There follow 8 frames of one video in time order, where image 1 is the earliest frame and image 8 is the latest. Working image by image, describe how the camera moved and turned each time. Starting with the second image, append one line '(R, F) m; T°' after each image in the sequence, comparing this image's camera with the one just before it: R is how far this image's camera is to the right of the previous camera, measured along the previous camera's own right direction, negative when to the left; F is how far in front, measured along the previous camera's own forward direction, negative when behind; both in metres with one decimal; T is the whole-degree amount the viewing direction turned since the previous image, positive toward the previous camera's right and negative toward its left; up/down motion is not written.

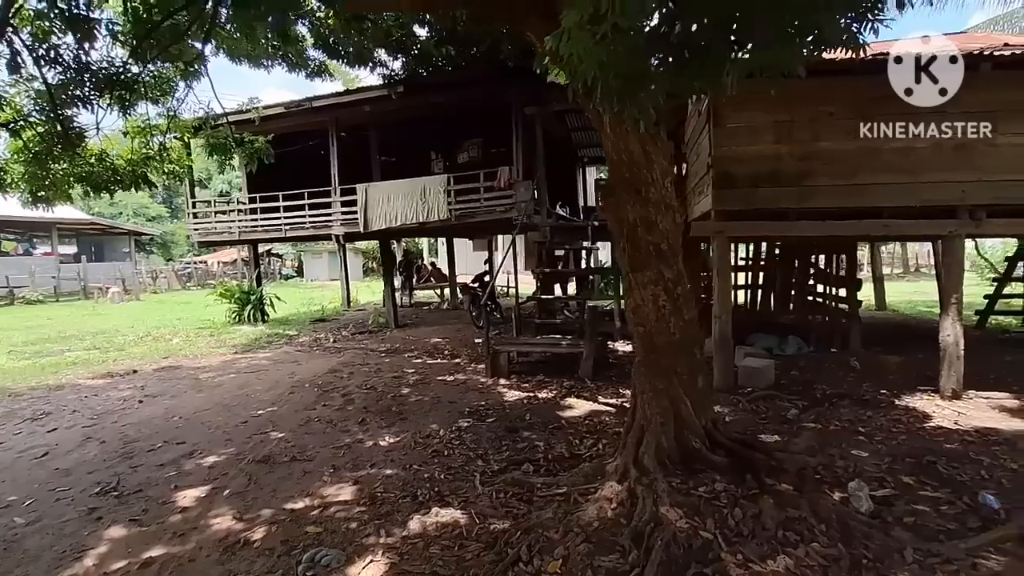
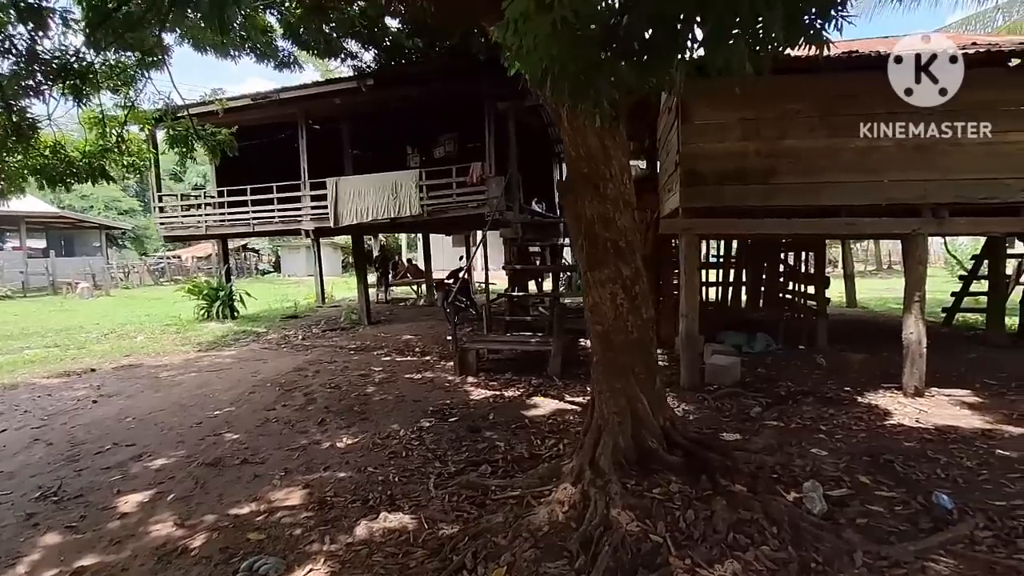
(+0.2, +0.1) m; +2°
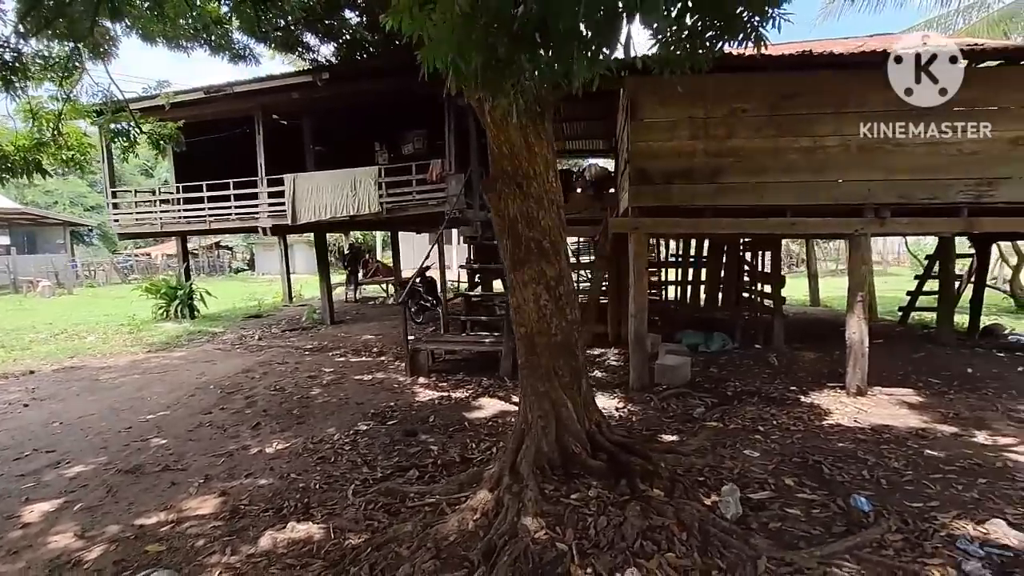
(+0.5, +0.1) m; +2°
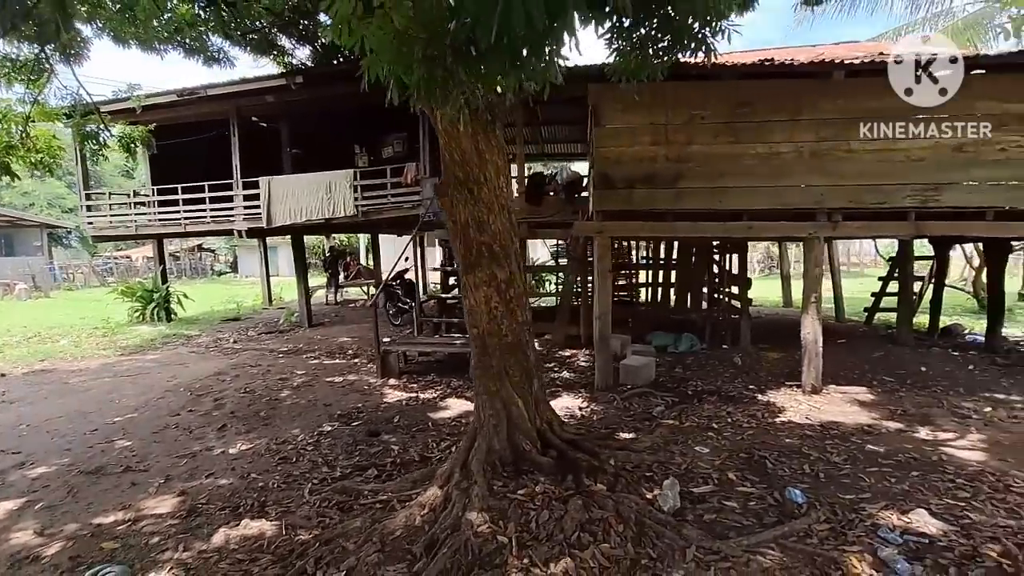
(+0.3, -0.1) m; +1°
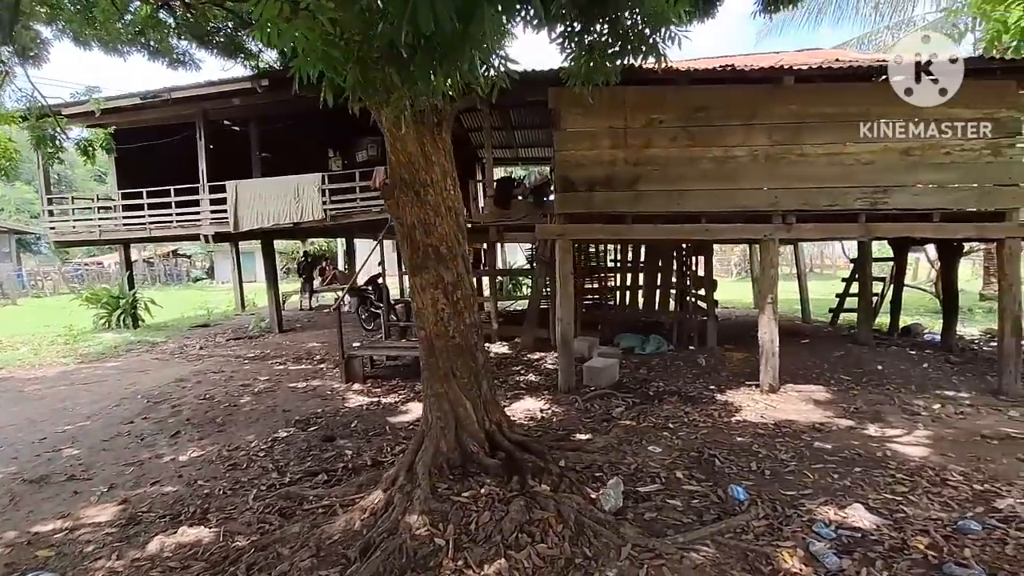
(+0.3, 0.0) m; +2°
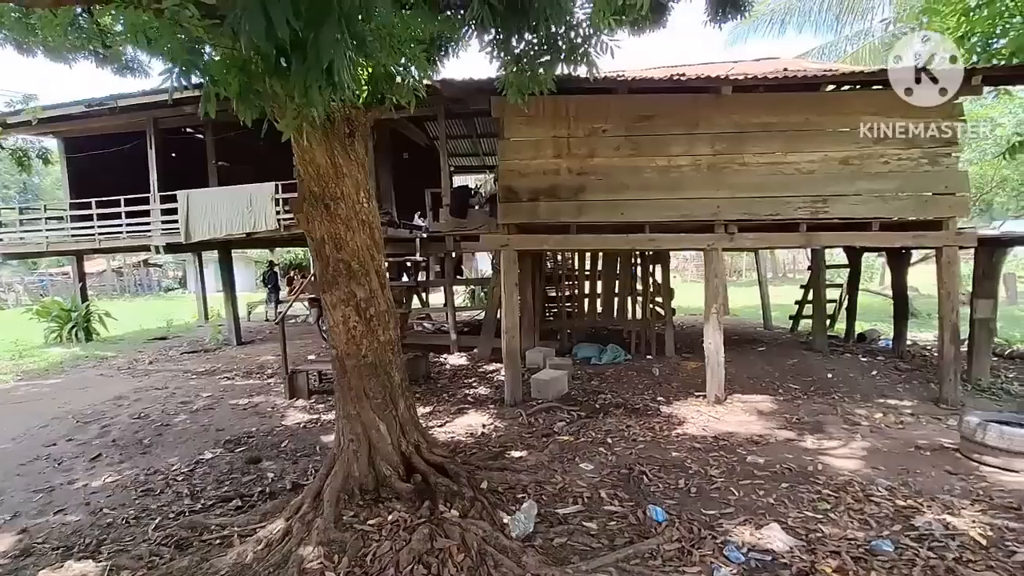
(+0.6, +0.1) m; +2°
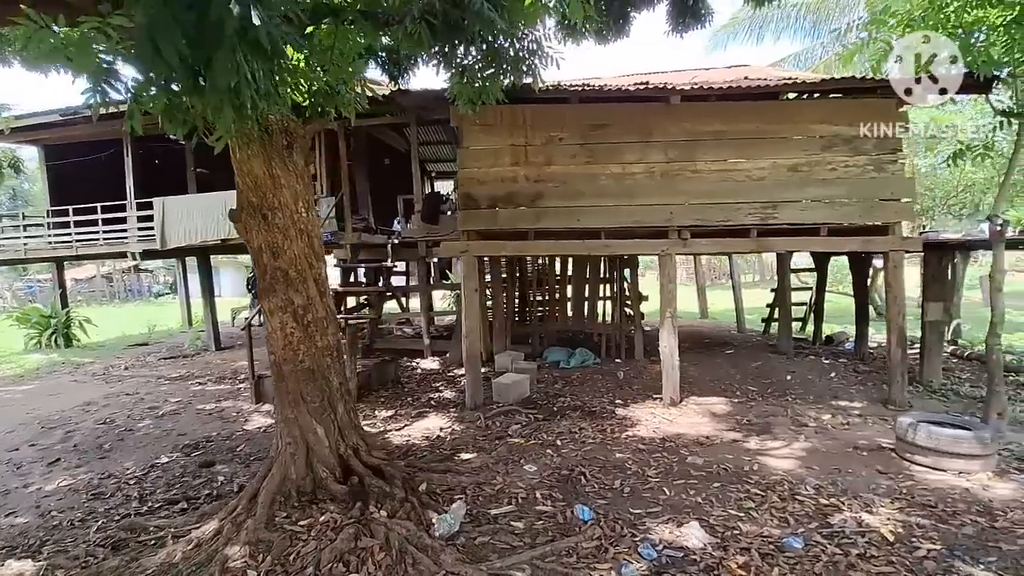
(+0.5, -0.1) m; 0°
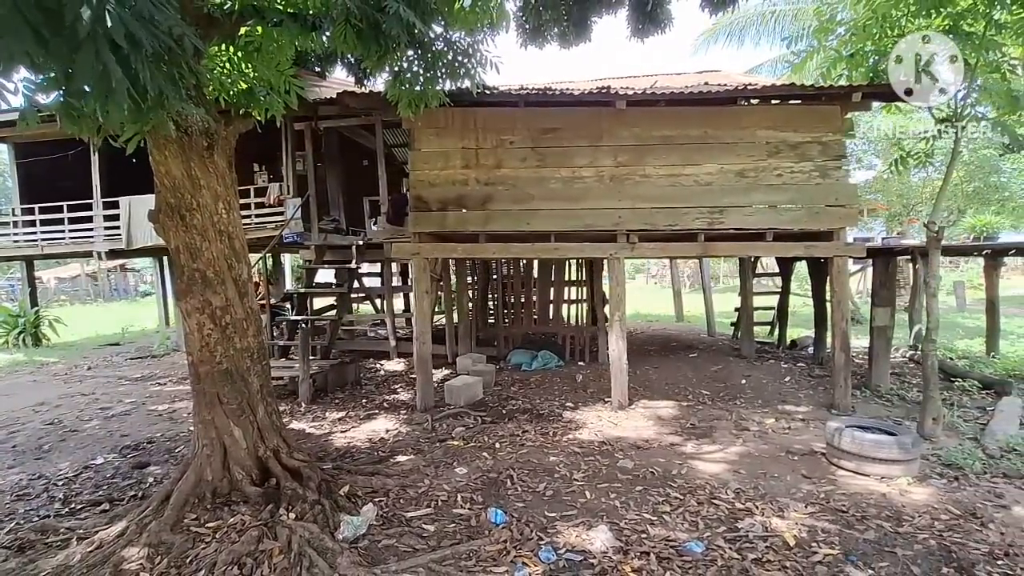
(+0.6, 0.0) m; 0°
